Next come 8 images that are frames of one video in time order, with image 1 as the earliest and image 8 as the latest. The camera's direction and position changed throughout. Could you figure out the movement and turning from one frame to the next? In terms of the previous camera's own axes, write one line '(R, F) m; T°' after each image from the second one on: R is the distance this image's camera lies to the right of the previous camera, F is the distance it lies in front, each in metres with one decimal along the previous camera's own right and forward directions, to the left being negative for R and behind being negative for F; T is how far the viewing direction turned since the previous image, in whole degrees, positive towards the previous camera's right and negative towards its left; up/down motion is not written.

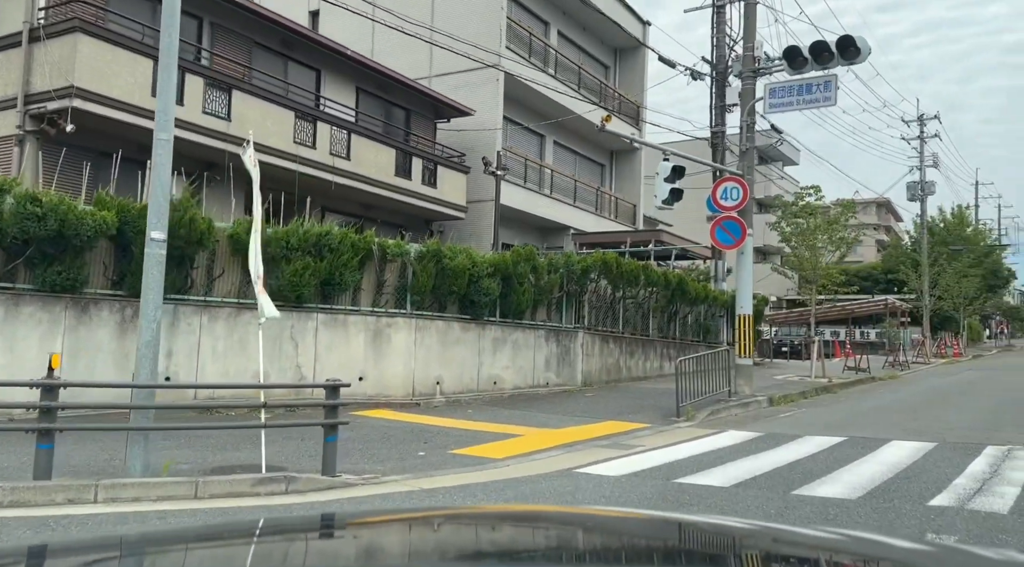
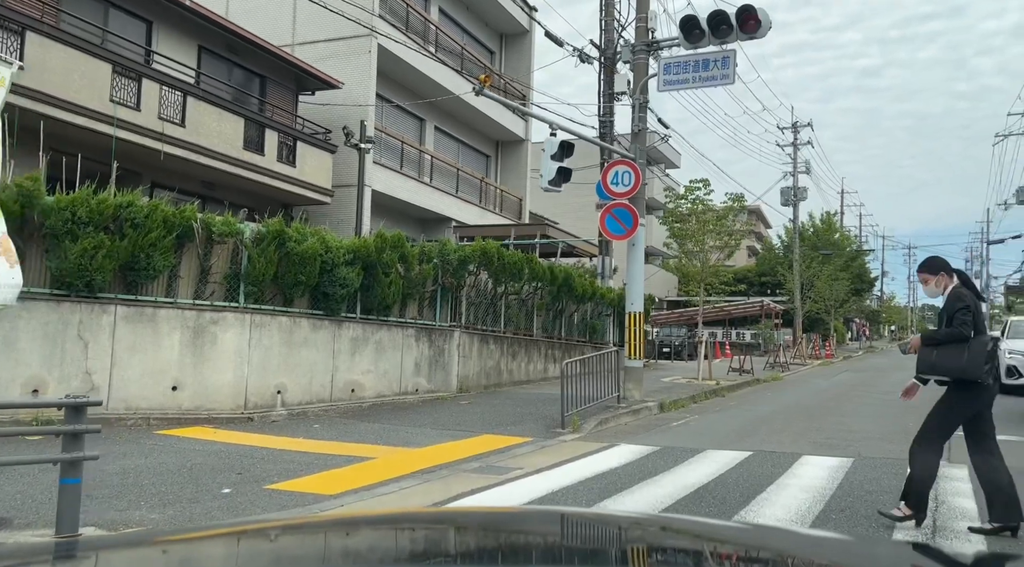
(+0.4, +1.8) m; +8°
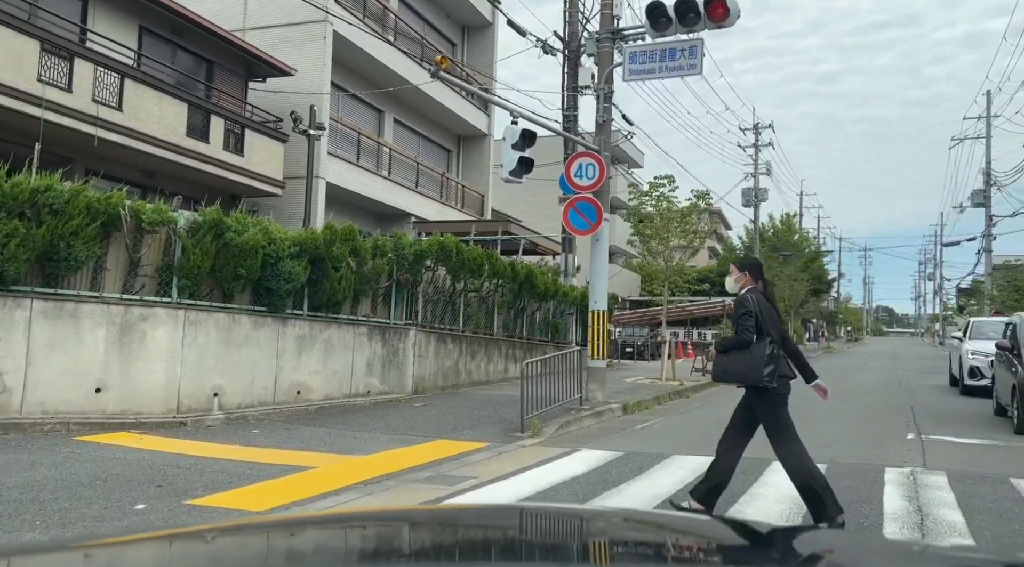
(+0.1, +0.6) m; +3°
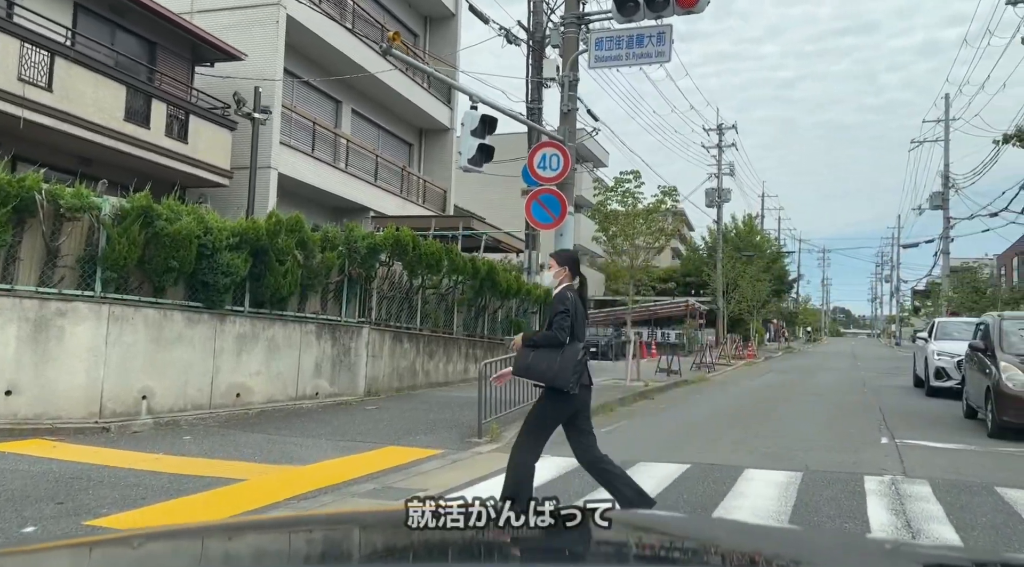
(+0.1, +0.6) m; +3°
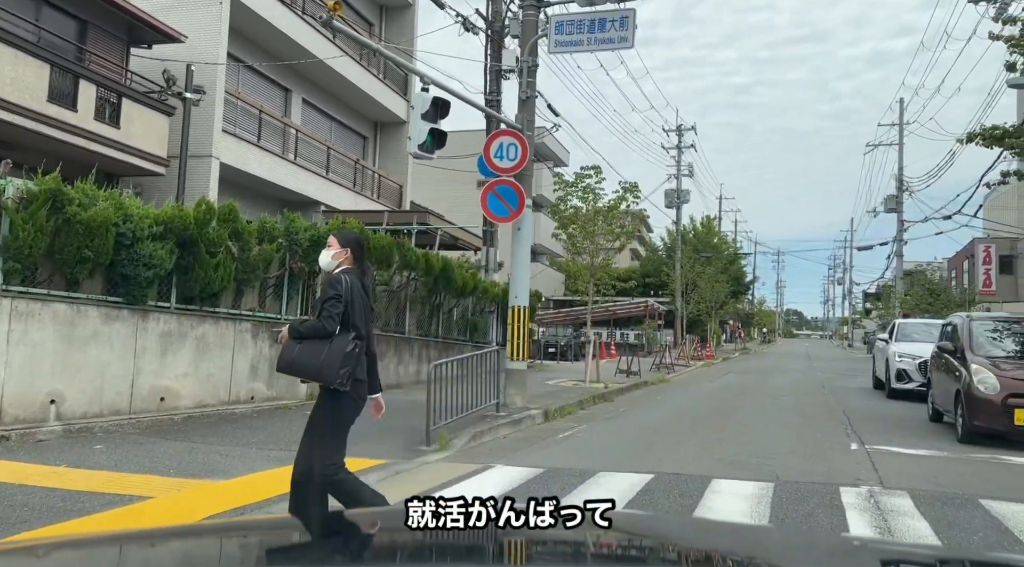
(+0.1, +0.7) m; +3°
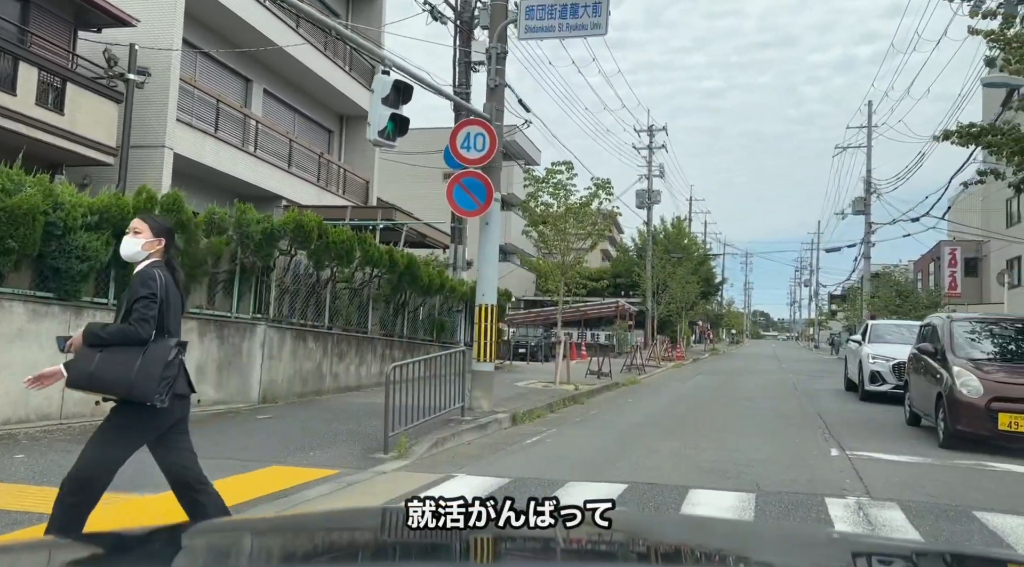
(+0.1, +0.5) m; +2°
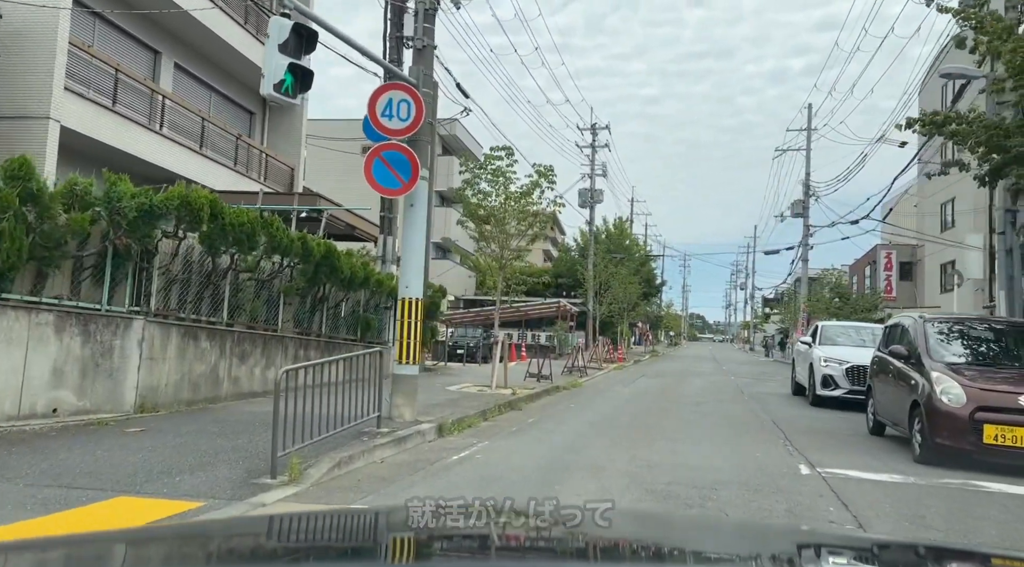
(+0.2, +1.4) m; +4°
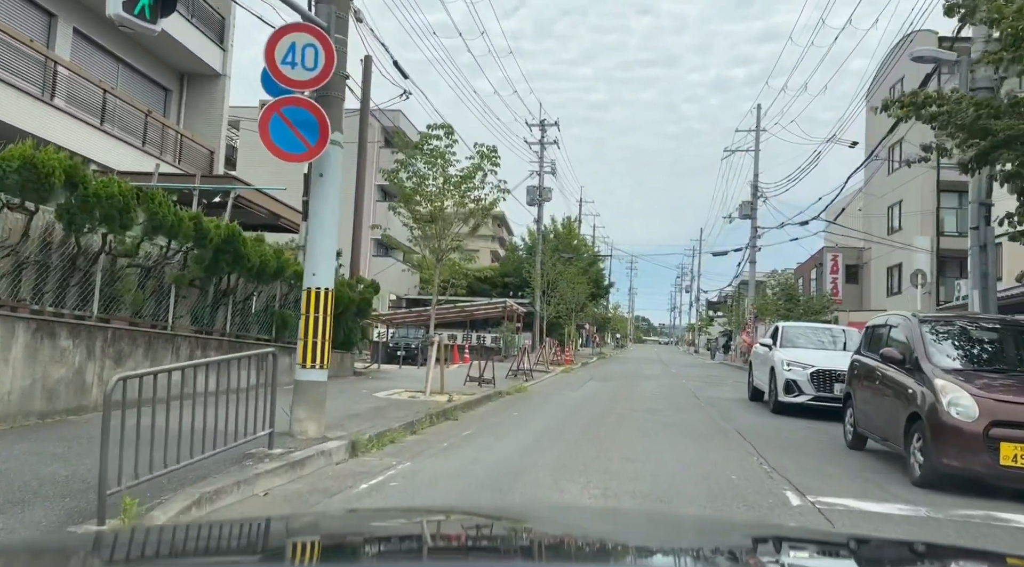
(+0.2, +1.6) m; +4°
